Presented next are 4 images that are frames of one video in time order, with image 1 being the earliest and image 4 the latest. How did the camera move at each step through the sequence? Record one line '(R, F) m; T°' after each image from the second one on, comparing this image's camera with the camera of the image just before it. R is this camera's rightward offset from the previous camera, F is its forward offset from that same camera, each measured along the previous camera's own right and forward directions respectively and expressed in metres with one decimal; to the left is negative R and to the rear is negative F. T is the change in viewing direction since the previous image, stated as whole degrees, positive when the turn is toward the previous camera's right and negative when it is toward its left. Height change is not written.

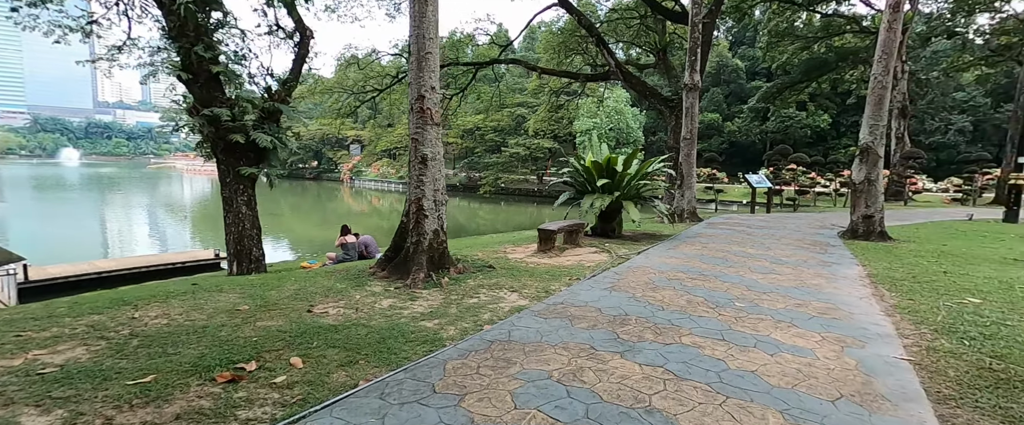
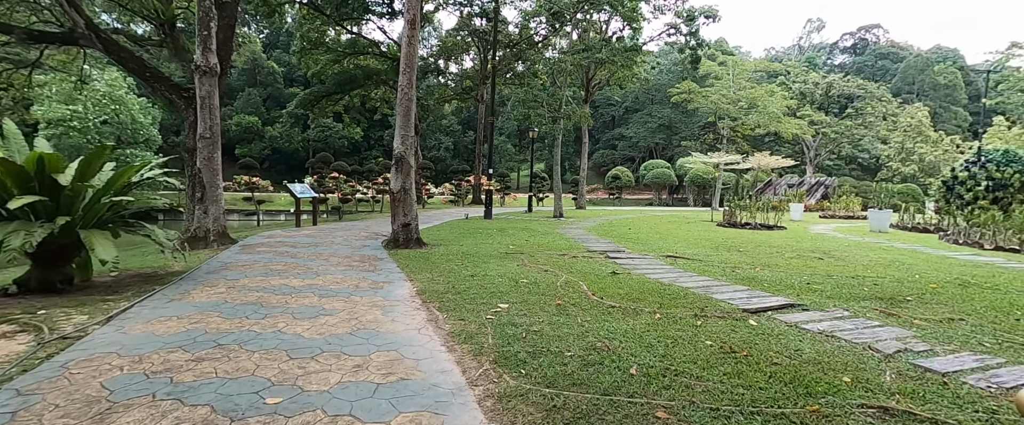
(+0.6, +1.0) m; +52°
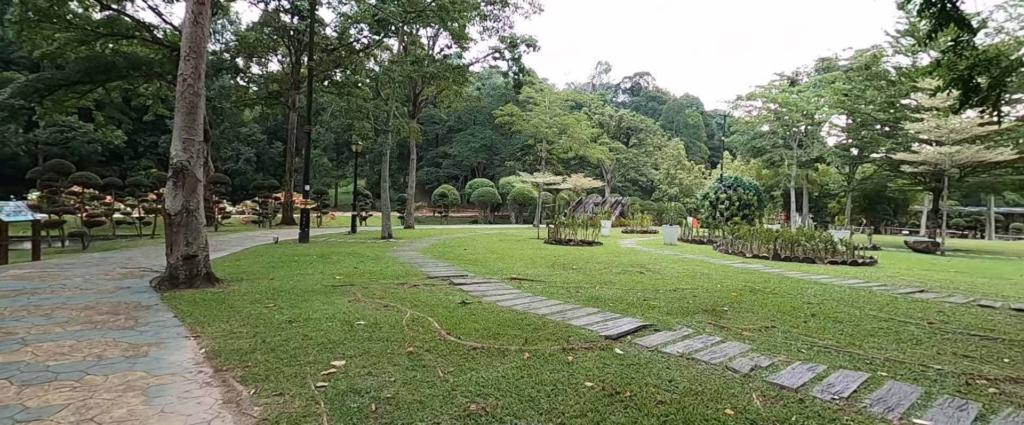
(-0.1, +0.6) m; +22°
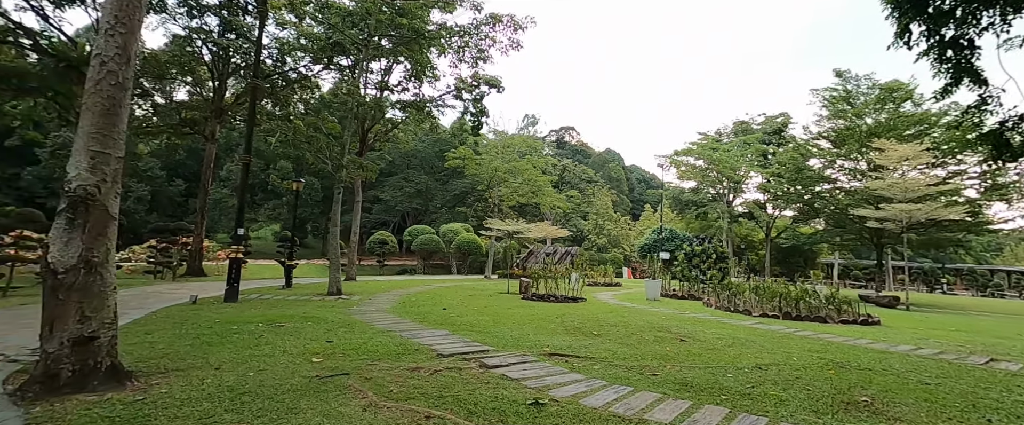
(-1.1, +1.3) m; +10°
